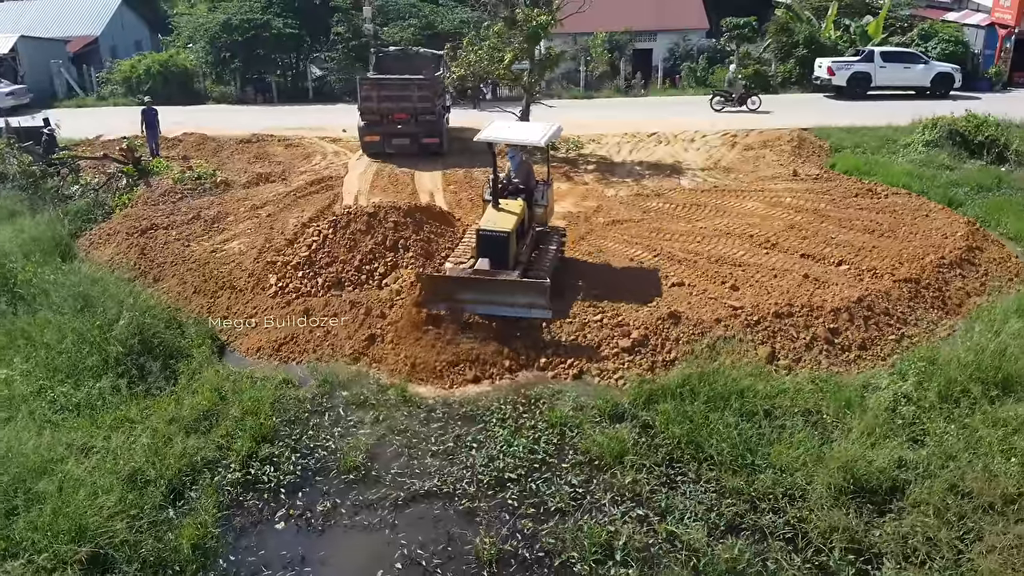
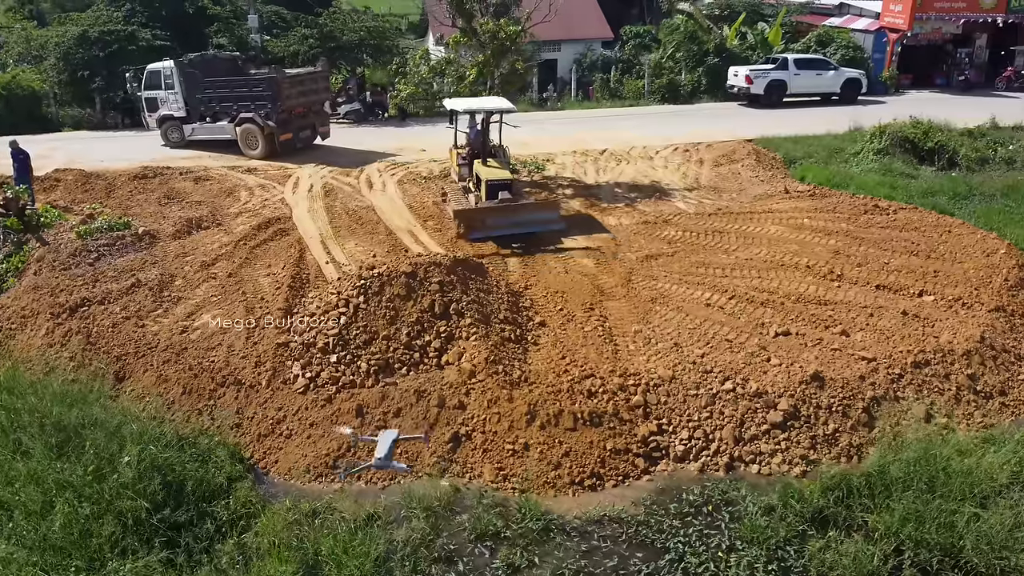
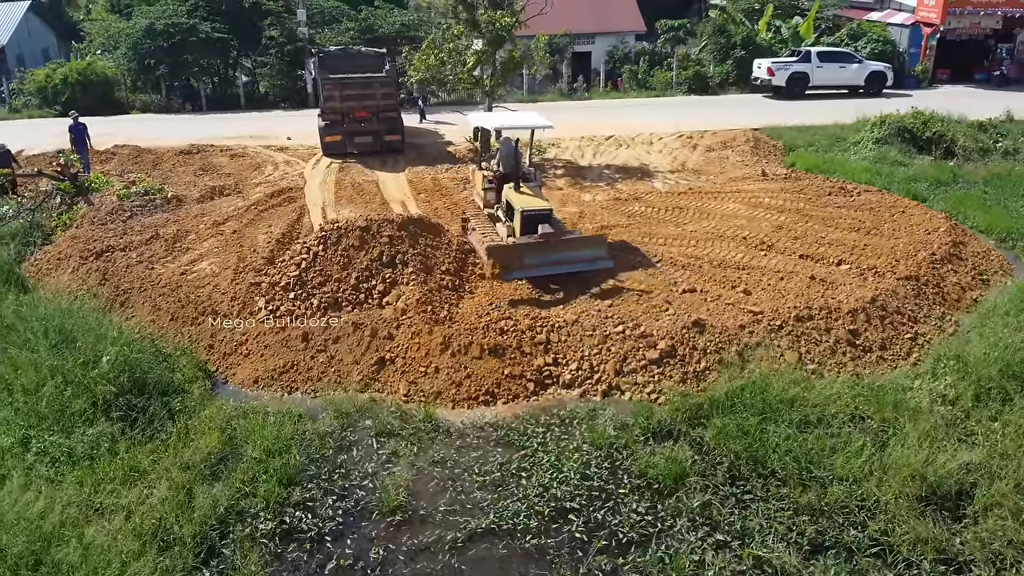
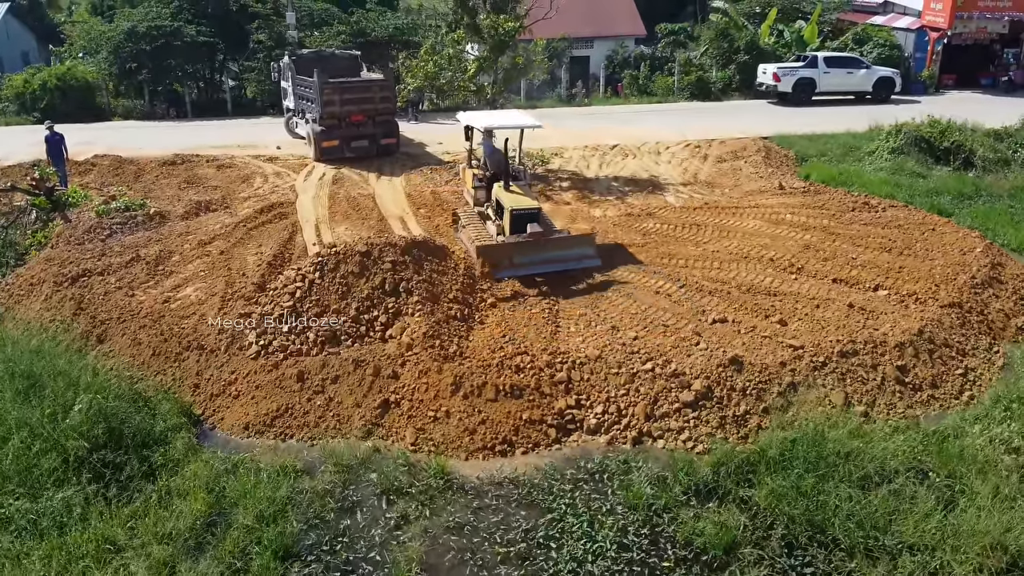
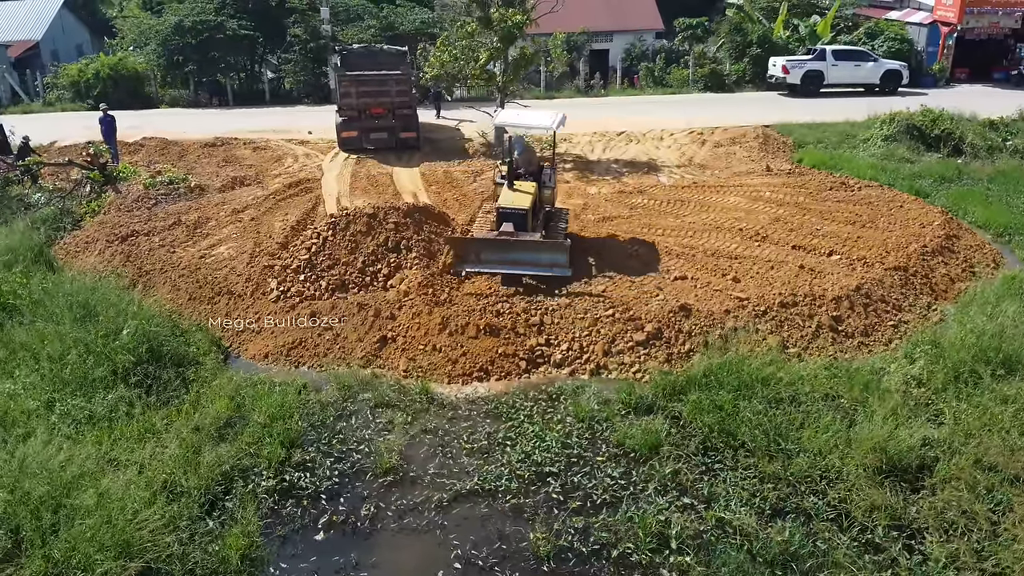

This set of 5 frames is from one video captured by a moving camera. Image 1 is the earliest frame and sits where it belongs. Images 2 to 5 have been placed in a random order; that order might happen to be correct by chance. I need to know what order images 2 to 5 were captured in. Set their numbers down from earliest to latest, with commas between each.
5, 3, 4, 2
